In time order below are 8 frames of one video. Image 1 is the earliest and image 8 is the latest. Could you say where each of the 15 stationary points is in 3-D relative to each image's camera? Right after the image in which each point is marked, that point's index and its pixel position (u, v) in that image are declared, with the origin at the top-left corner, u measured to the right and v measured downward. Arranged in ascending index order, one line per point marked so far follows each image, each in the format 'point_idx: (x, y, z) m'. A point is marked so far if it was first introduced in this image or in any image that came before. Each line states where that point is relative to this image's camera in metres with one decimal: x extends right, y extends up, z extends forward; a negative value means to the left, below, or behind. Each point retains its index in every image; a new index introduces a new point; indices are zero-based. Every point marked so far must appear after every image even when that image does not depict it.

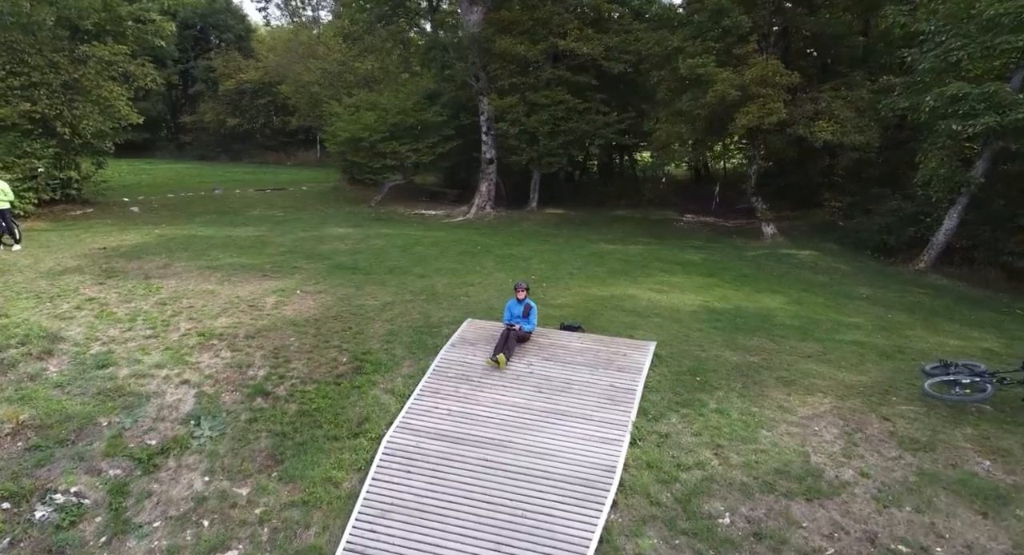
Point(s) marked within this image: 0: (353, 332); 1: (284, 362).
0: (-2.7, -0.9, +11.6) m
1: (-3.5, -1.3, +10.7) m
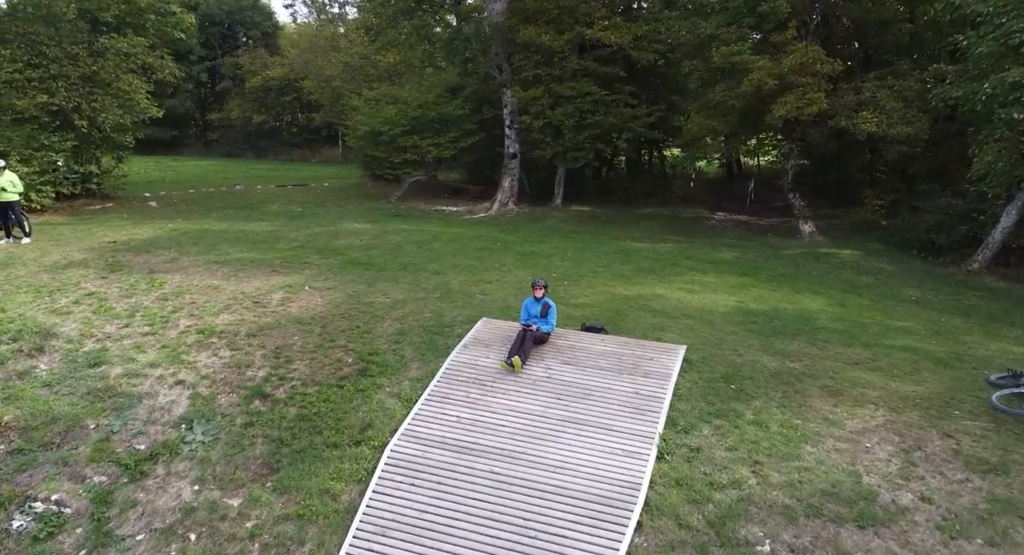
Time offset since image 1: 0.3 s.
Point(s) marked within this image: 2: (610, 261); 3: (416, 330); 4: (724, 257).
0: (-2.4, -0.9, +10.9) m
1: (-3.2, -1.2, +10.0) m
2: (+2.2, +0.4, +15.7) m
3: (-1.5, -0.8, +11.0) m
4: (+5.3, +0.5, +17.4) m
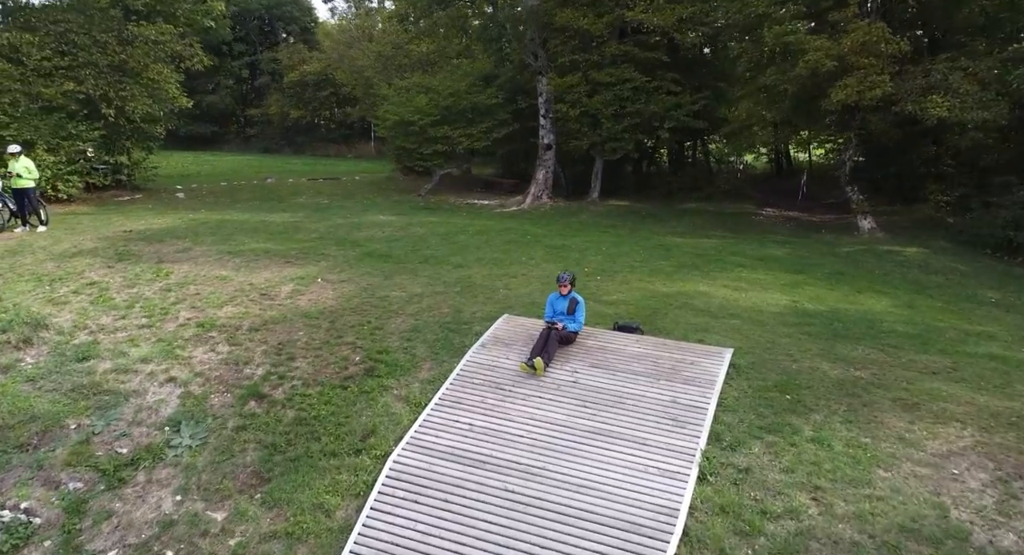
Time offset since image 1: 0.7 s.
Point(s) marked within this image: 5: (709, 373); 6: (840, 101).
0: (-2.0, -0.7, +10.0) m
1: (-2.9, -1.1, +9.1) m
2: (+2.9, +0.4, +14.5) m
3: (-1.2, -0.7, +10.0) m
4: (+6.0, +0.6, +16.0) m
5: (+2.4, -1.2, +8.4) m
6: (+7.7, +4.1, +16.4) m
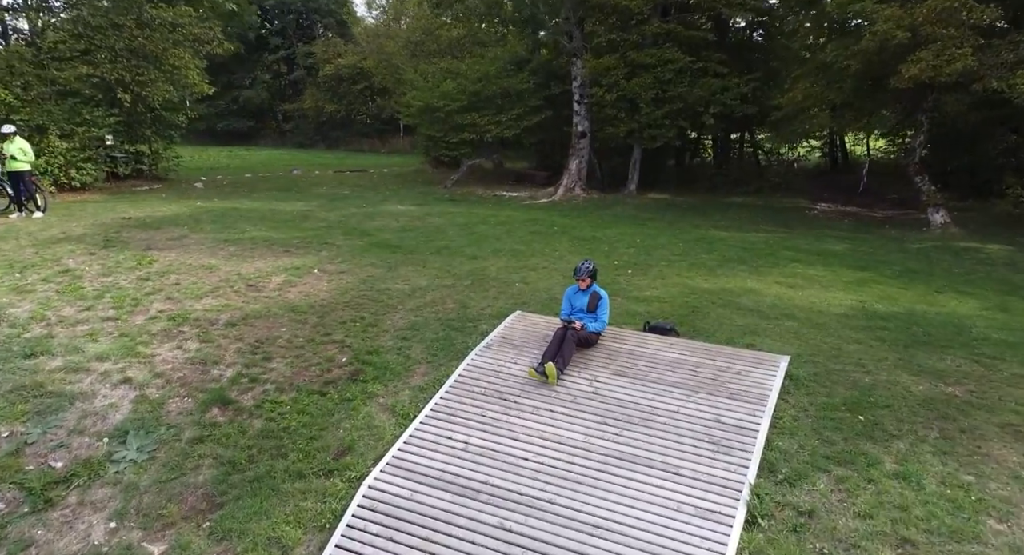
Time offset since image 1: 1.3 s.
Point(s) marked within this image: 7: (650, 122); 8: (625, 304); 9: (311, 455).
0: (-1.9, -0.6, +8.7) m
1: (-2.8, -0.9, +7.9) m
2: (+3.3, +0.5, +12.9) m
3: (-1.0, -0.6, +8.7) m
4: (+6.6, +0.6, +14.2) m
5: (+2.4, -1.1, +6.9) m
6: (+8.3, +4.2, +14.5) m
7: (+3.9, +4.4, +19.9) m
8: (+1.5, -0.4, +9.2) m
9: (-1.9, -1.7, +6.6) m
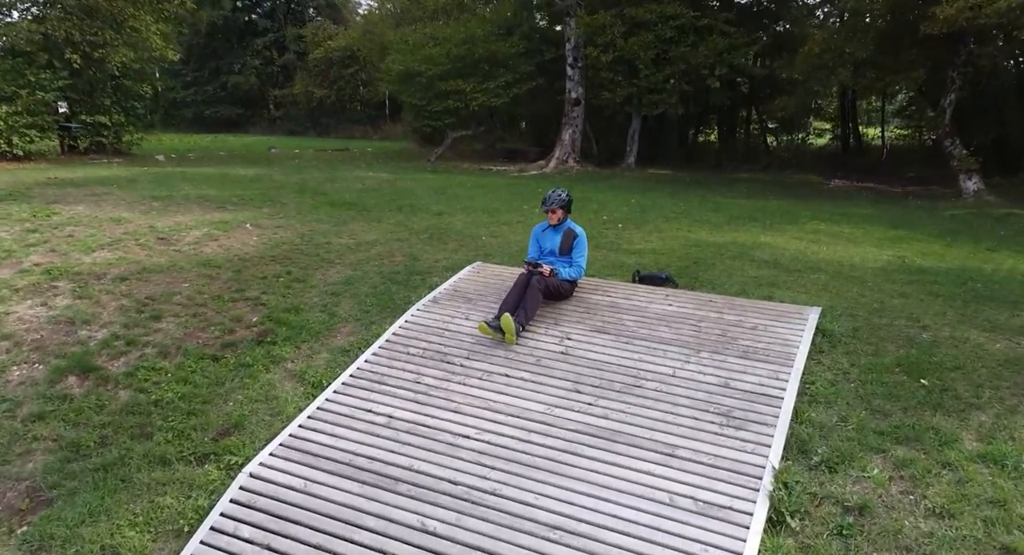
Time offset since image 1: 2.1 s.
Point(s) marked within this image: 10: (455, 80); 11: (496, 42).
0: (-2.3, 0.0, +7.1) m
1: (-3.2, -0.4, +6.2) m
2: (+2.9, +1.1, +11.2) m
3: (-1.4, 0.0, +7.0) m
4: (+6.2, +1.2, +12.5) m
5: (+2.0, -0.5, +5.2) m
6: (+7.9, +4.7, +12.8) m
7: (+3.6, +5.0, +18.2) m
8: (+1.1, +0.2, +7.5) m
9: (-2.3, -1.1, +5.0) m
10: (-1.6, +5.6, +19.9) m
11: (-0.4, +6.6, +19.6) m
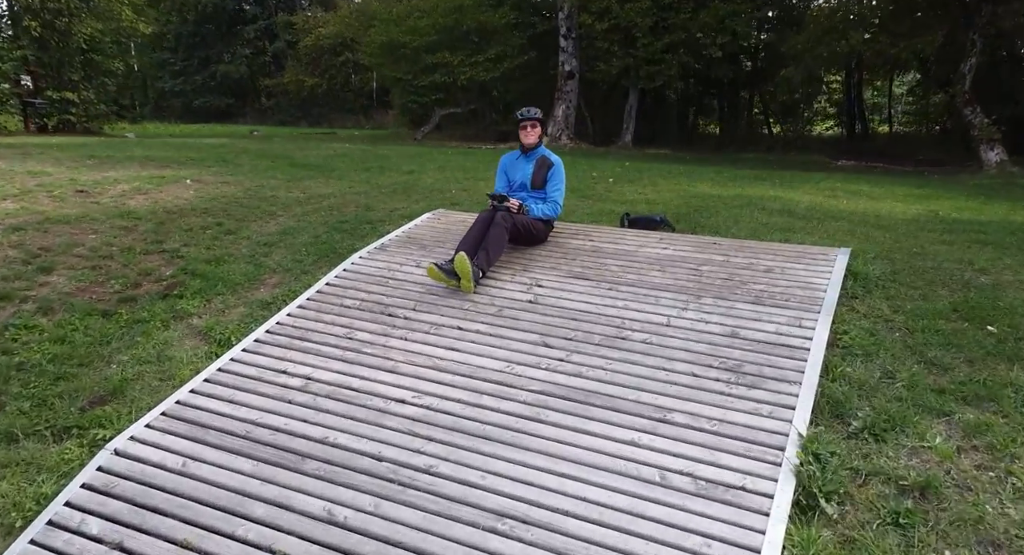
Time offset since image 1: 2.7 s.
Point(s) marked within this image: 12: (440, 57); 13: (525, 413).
0: (-2.6, +0.4, +6.0) m
1: (-3.5, +0.1, +5.2) m
2: (+2.6, +1.5, +10.2) m
3: (-1.7, +0.4, +5.9) m
4: (+5.9, +1.6, +11.4) m
5: (+1.7, -0.1, +4.1) m
6: (+7.6, +5.2, +11.7) m
7: (+3.3, +5.4, +17.2) m
8: (+0.8, +0.7, +6.5) m
9: (-2.6, -0.7, +3.9) m
10: (-1.9, +6.1, +18.9) m
11: (-0.7, +7.0, +18.5) m
12: (-1.9, +5.9, +18.8) m
13: (+0.1, -0.6, +3.4) m
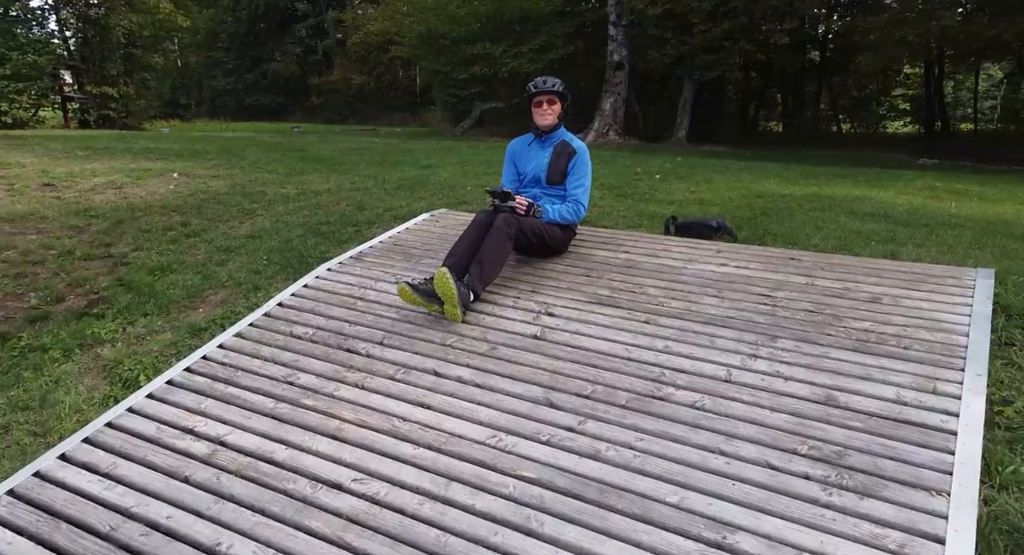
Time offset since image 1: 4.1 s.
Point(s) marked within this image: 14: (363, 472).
0: (-2.4, +0.3, +5.0) m
1: (-3.4, 0.0, +4.3) m
2: (+3.1, +1.4, +8.8) m
3: (-1.6, +0.3, +4.9) m
4: (+6.4, +1.4, +9.8) m
5: (+1.7, -0.2, +2.8) m
6: (+8.2, +5.0, +9.9) m
7: (+4.3, +5.2, +15.7) m
8: (+1.0, +0.5, +5.2) m
9: (-2.6, -0.8, +2.9) m
10: (-0.8, +6.0, +17.8) m
11: (+0.4, +6.9, +17.4) m
12: (-0.8, +5.8, +17.7) m
13: (0.0, -0.8, +2.2) m
14: (-0.5, -0.7, +2.5) m
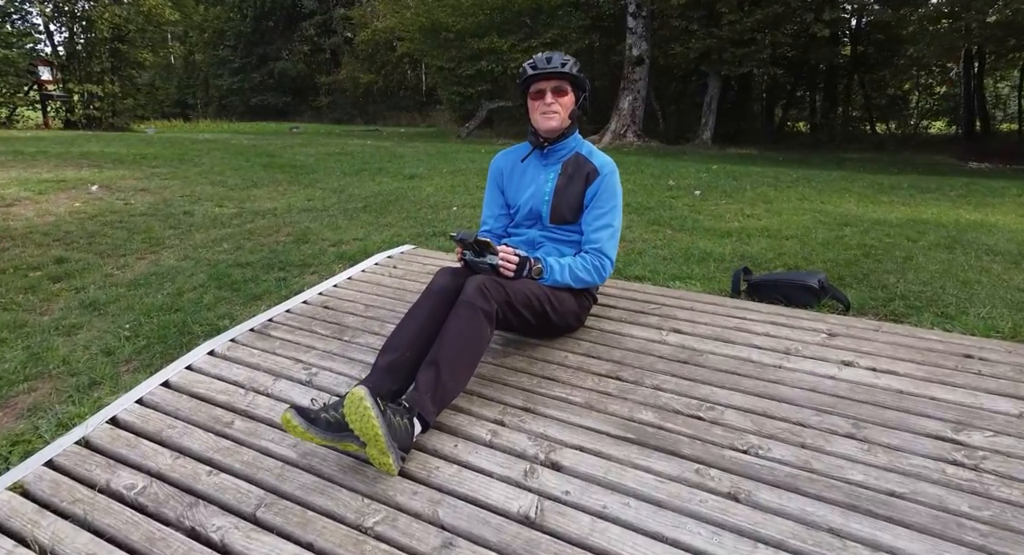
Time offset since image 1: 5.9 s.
0: (-2.5, 0.0, +3.6) m
1: (-3.5, -0.3, +2.8) m
2: (+3.1, +1.0, +7.2) m
3: (-1.6, 0.0, +3.4) m
4: (+6.5, +1.0, +8.2) m
5: (+1.6, -0.5, +1.3) m
6: (+8.3, +4.6, +8.3) m
7: (+4.5, +4.9, +14.2) m
8: (+0.9, +0.2, +3.7) m
9: (-2.7, -1.1, +1.5) m
10: (-0.5, +5.6, +16.4) m
11: (+0.7, +6.6, +15.9) m
12: (-0.6, +5.5, +16.2) m
13: (-0.1, -1.1, +0.7) m
14: (-0.6, -1.0, +1.0) m
